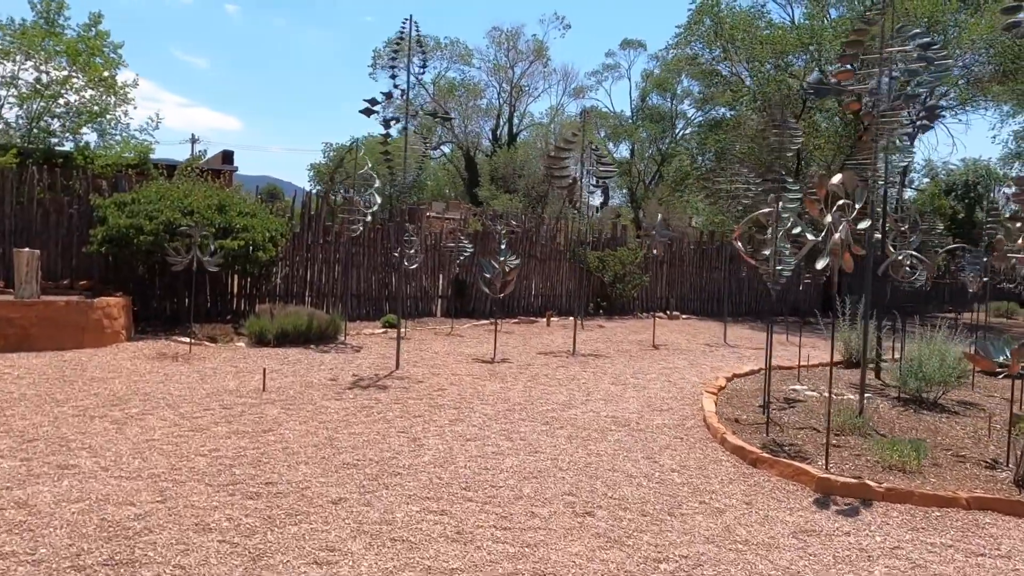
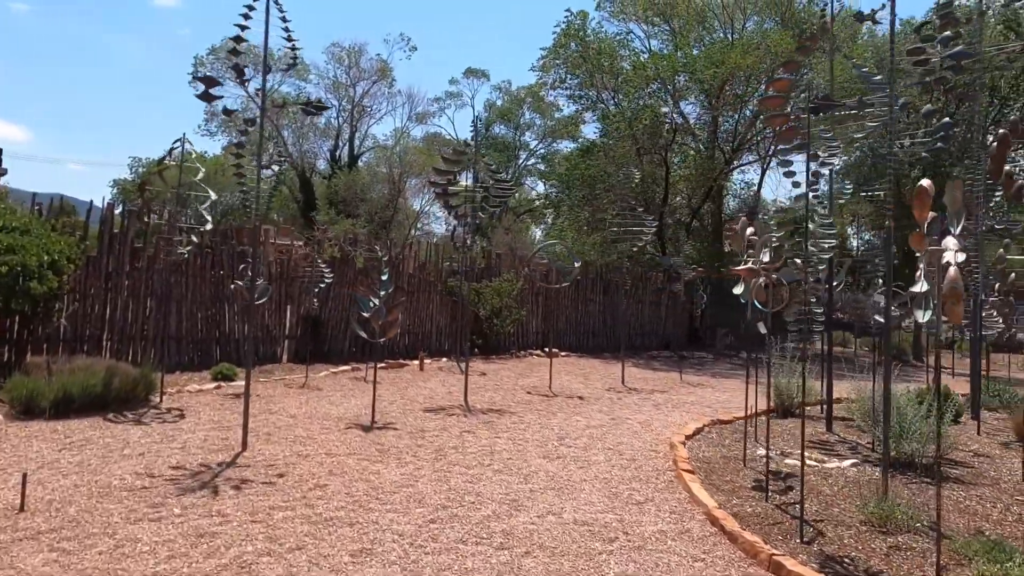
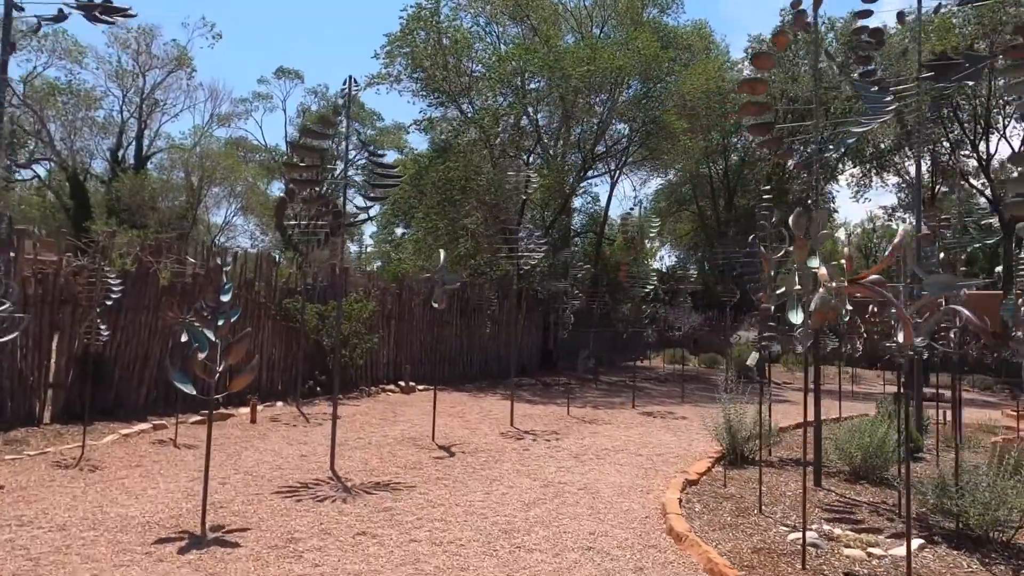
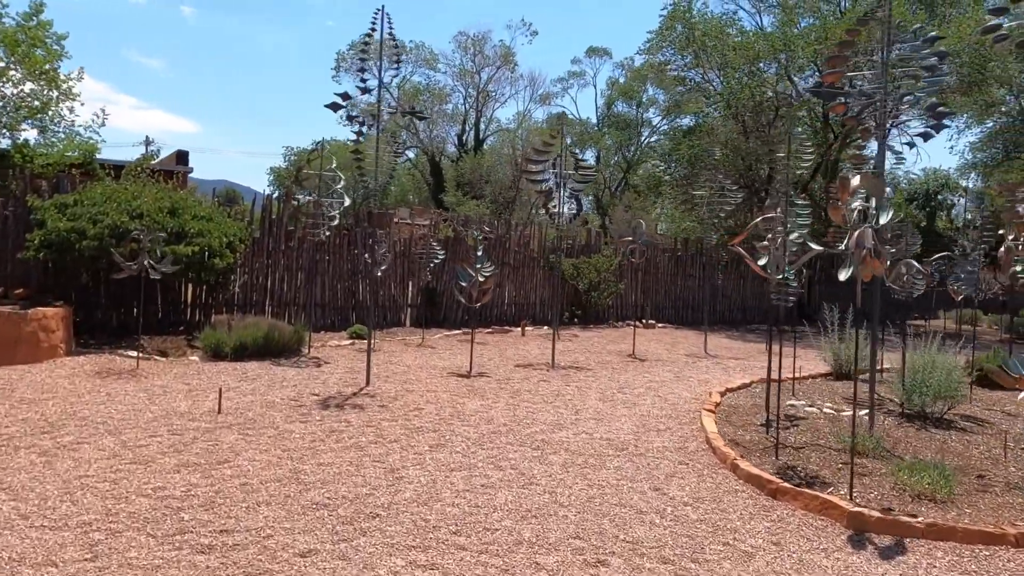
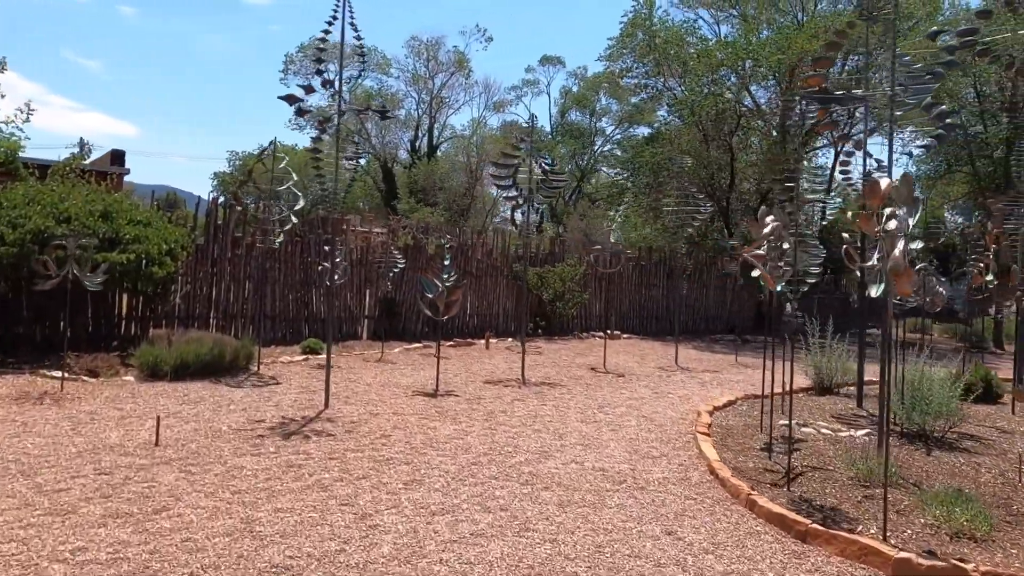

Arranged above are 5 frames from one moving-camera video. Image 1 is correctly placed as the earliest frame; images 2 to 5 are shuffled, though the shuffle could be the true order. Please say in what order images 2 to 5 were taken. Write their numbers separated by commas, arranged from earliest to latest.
4, 5, 2, 3
